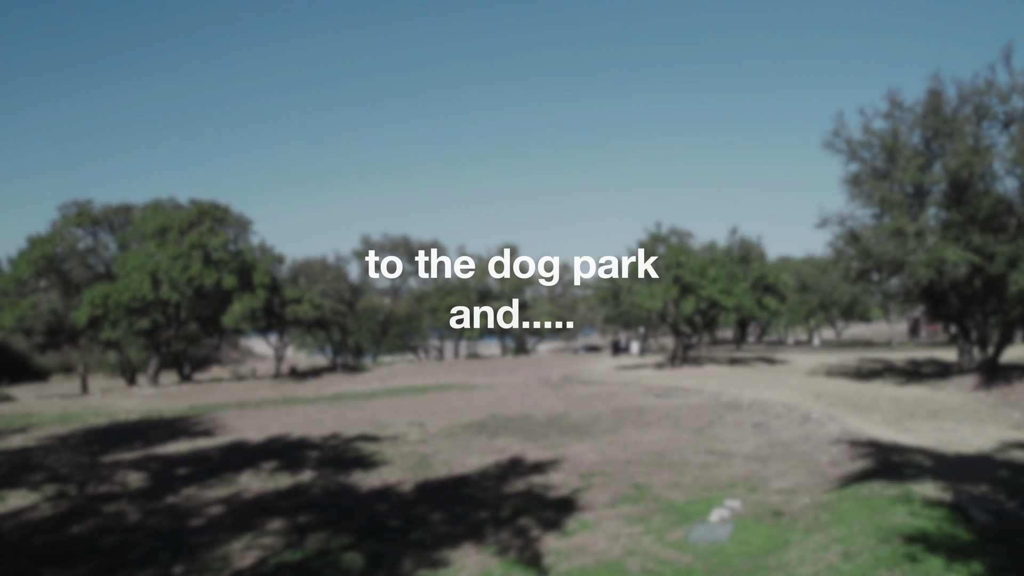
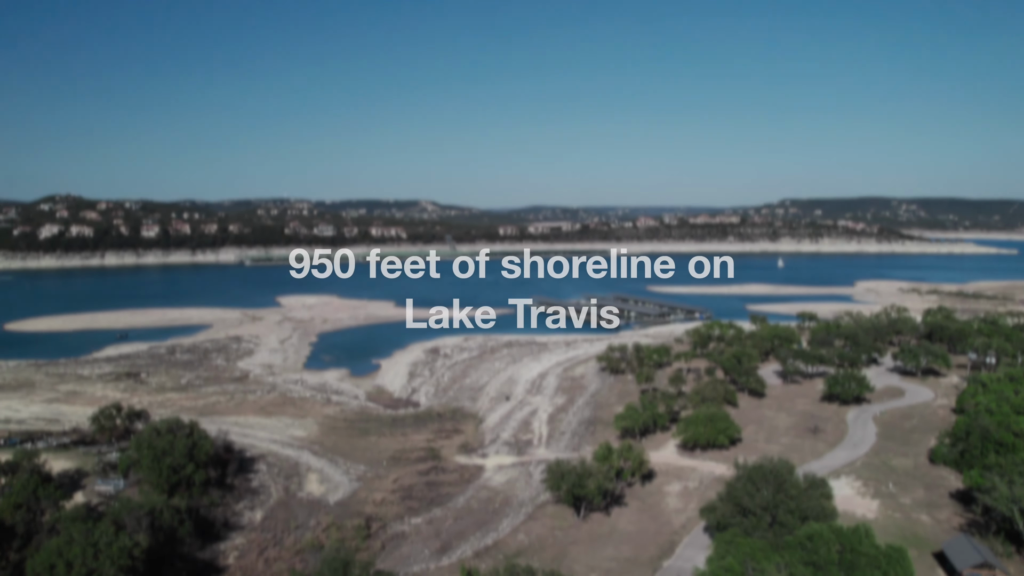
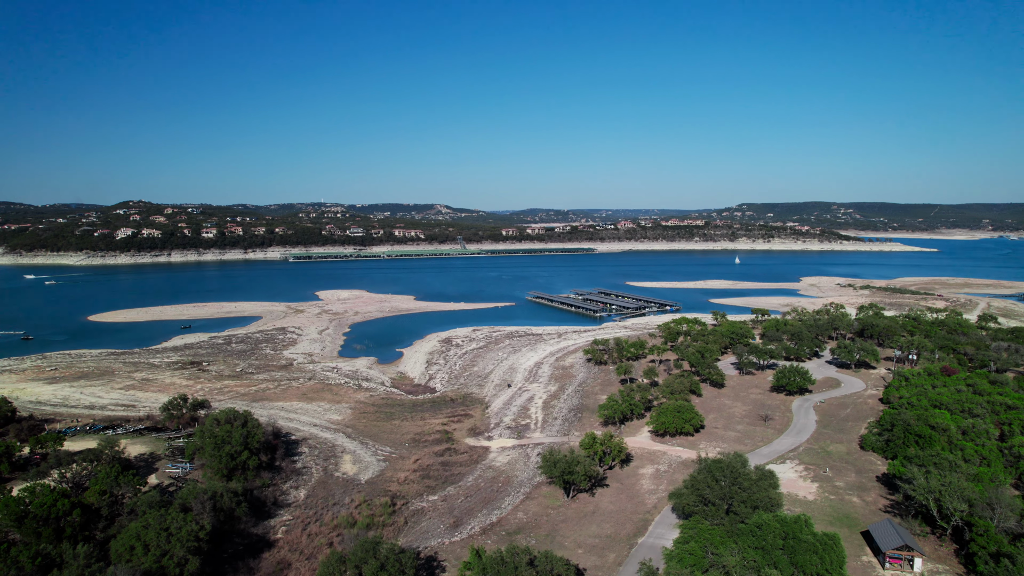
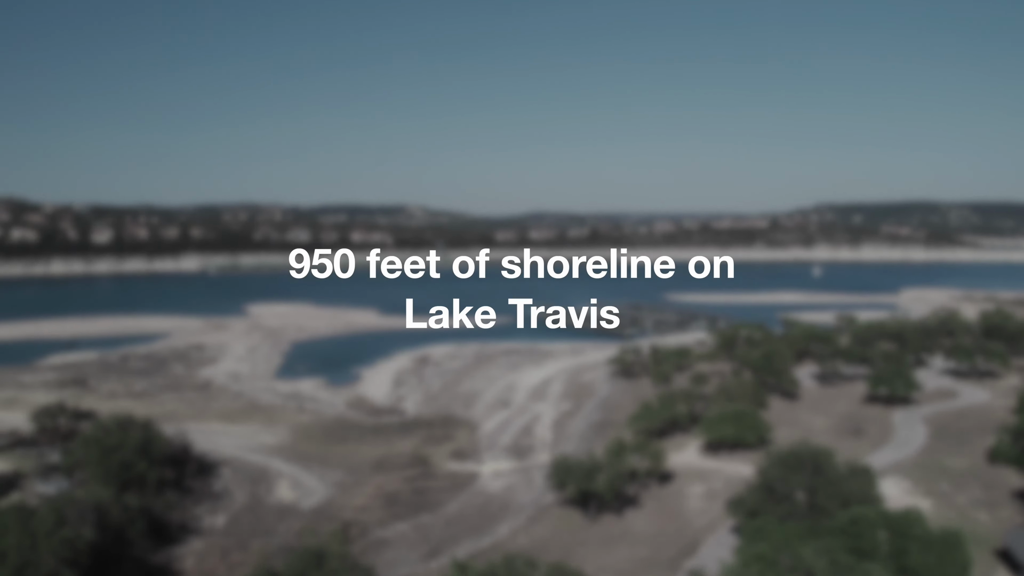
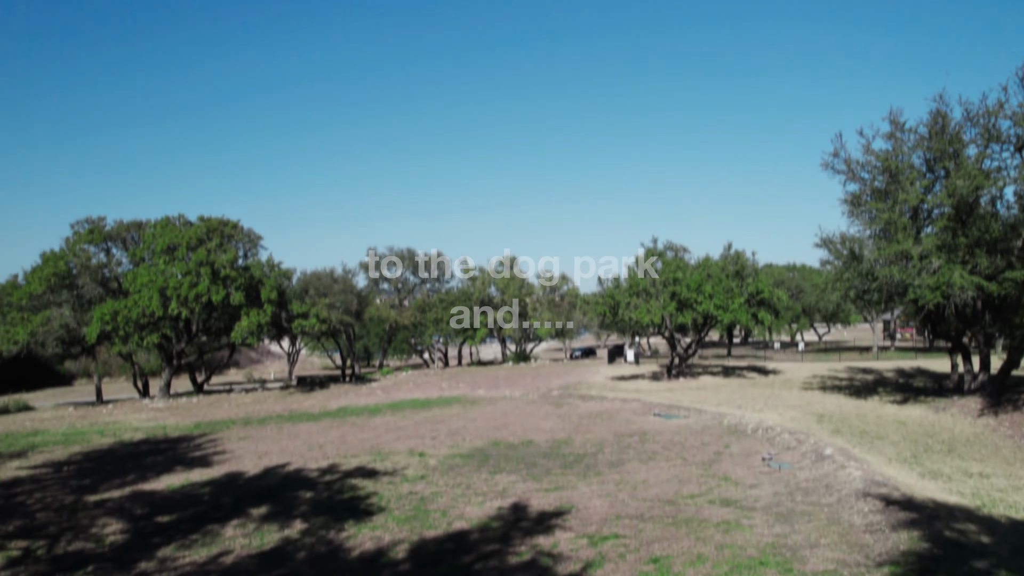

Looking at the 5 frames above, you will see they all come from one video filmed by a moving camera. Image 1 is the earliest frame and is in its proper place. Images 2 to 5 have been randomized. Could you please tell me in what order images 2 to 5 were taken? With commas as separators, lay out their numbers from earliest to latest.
5, 4, 2, 3
